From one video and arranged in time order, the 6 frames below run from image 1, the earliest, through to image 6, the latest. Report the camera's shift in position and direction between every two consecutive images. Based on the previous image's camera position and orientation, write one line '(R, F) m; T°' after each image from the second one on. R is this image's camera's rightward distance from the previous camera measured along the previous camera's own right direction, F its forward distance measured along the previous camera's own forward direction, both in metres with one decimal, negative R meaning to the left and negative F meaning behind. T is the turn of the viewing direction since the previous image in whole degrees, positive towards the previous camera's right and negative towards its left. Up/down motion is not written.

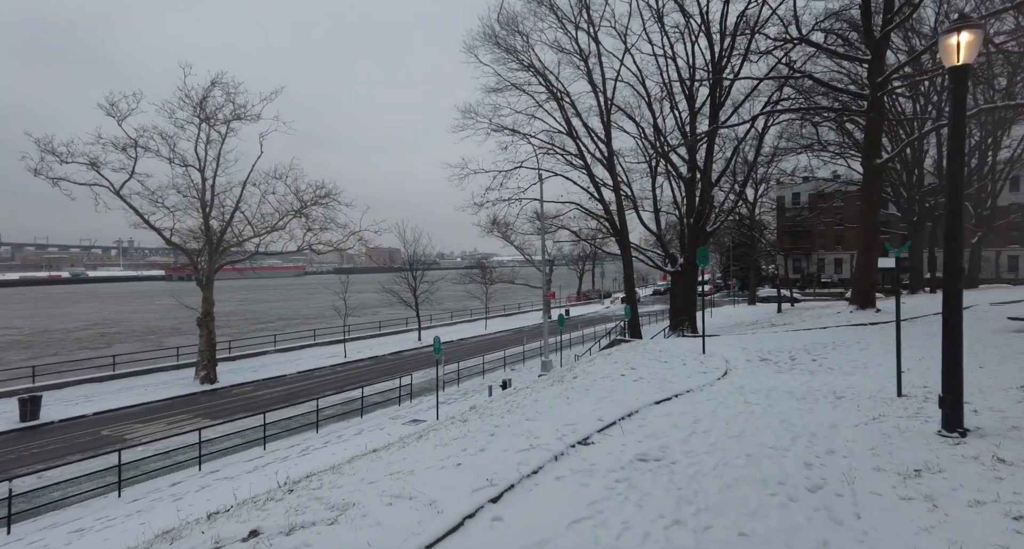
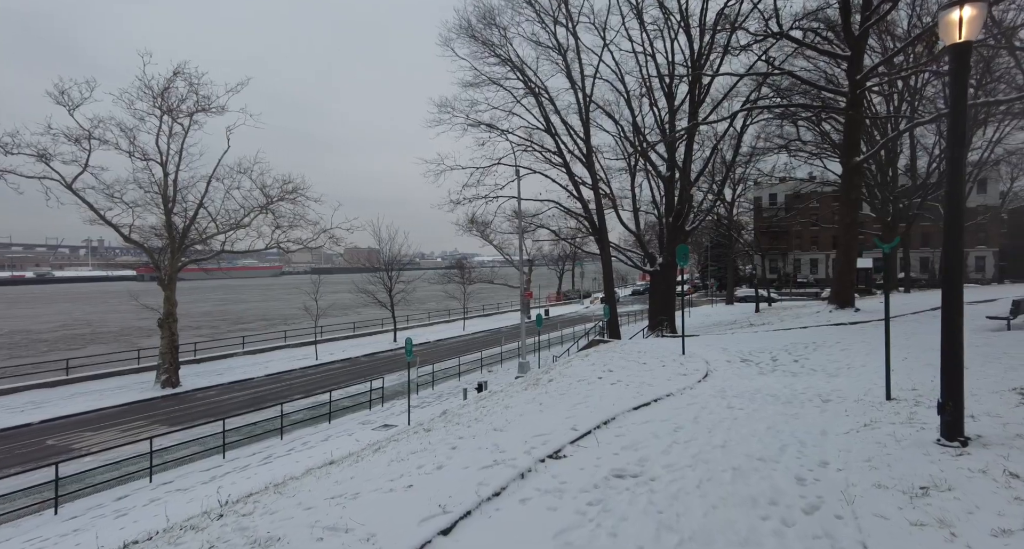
(+0.1, +0.5) m; +2°
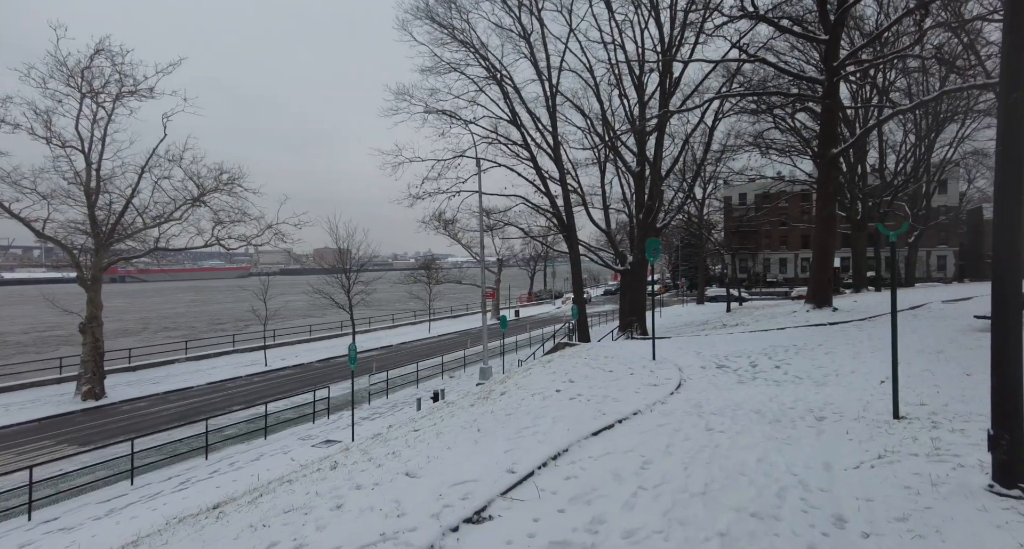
(+0.4, +1.3) m; +3°
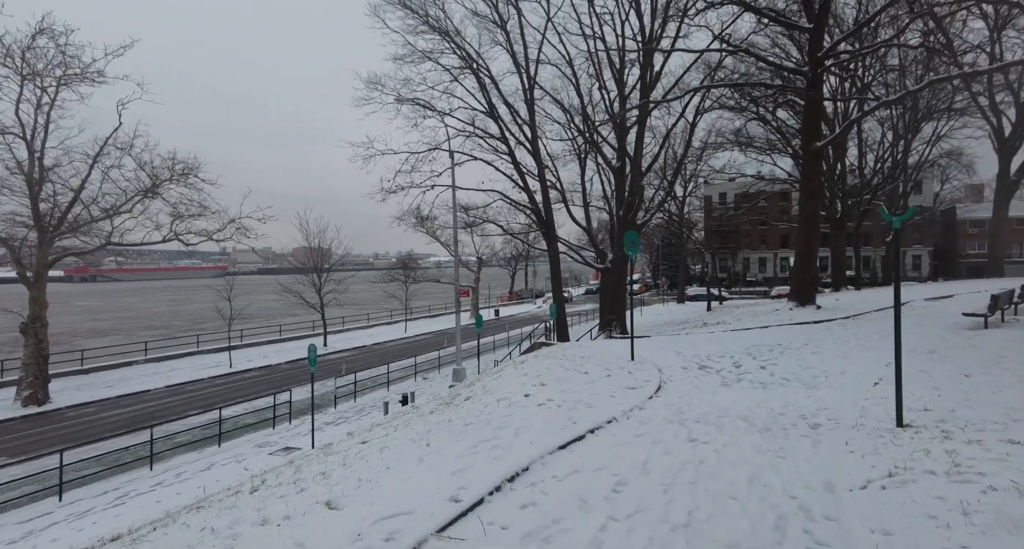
(+0.2, +0.7) m; +2°
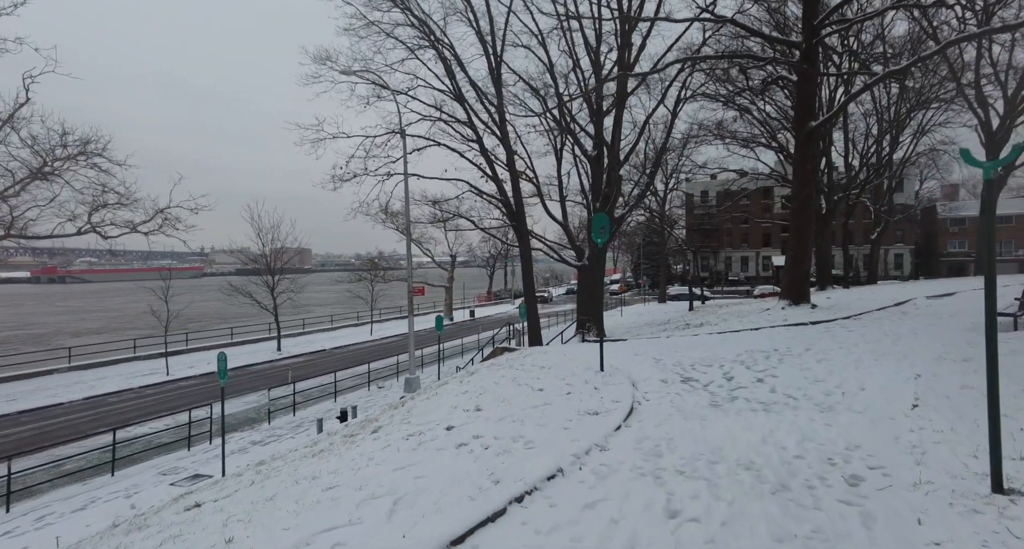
(+0.6, +2.0) m; +2°
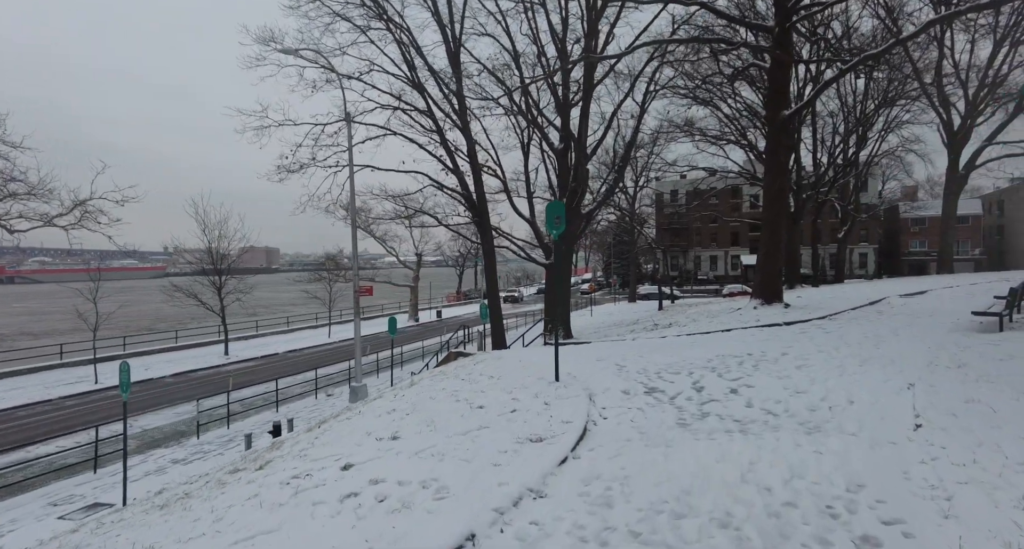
(+0.4, +1.1) m; +3°
